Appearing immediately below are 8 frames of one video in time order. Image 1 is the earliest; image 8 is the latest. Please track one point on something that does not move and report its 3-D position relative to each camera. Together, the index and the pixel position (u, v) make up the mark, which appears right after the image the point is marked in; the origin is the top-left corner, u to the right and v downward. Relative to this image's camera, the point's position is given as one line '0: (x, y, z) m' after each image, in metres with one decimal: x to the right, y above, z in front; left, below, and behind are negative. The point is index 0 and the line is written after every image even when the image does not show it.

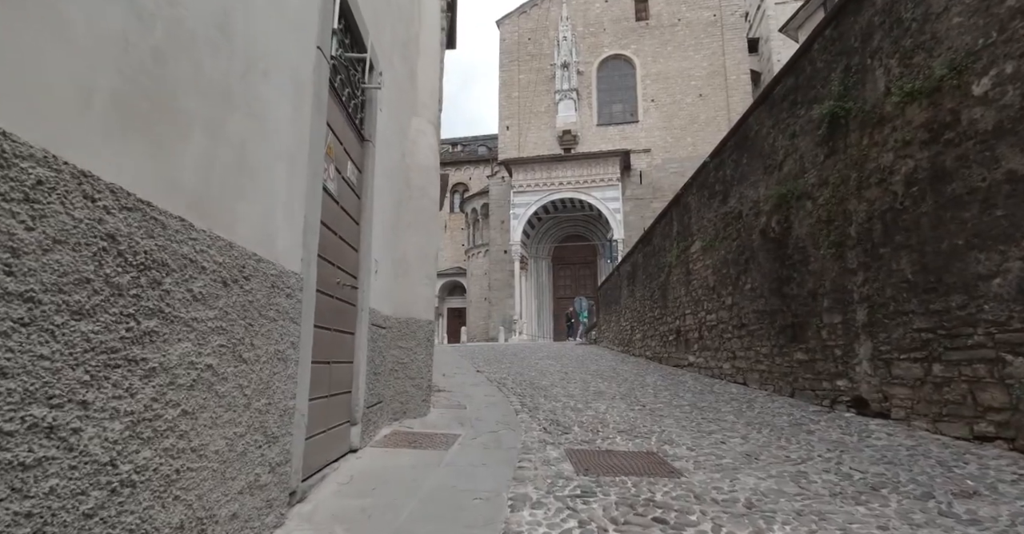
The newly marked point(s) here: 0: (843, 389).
0: (+3.4, -1.2, +5.2) m
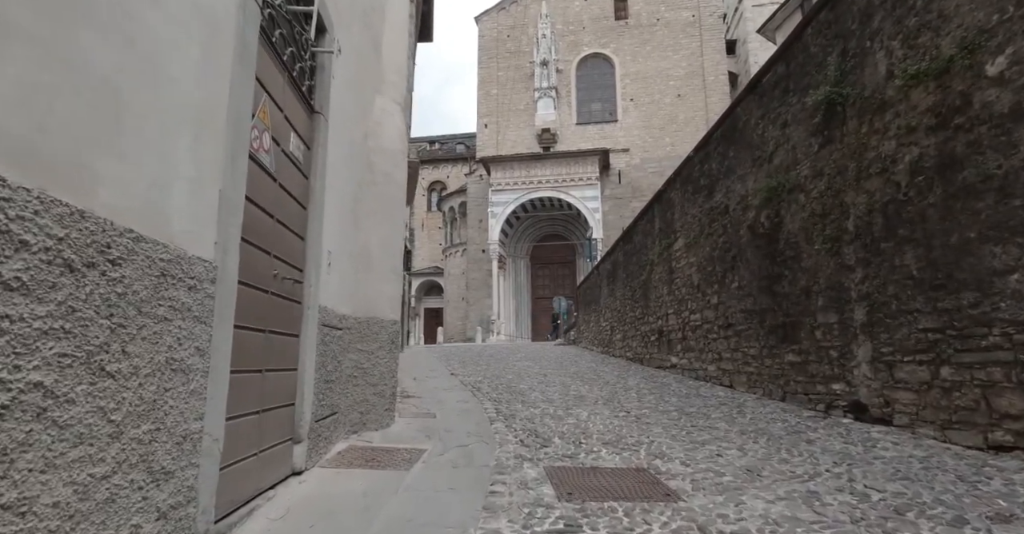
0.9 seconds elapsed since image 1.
0: (+3.1, -1.2, +4.8) m
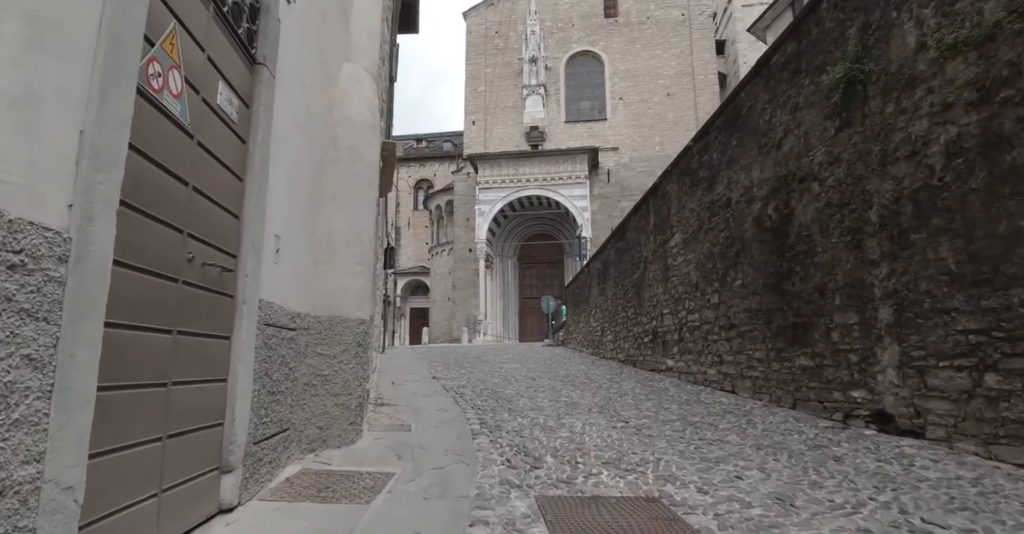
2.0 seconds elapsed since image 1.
0: (+3.0, -1.1, +4.4) m
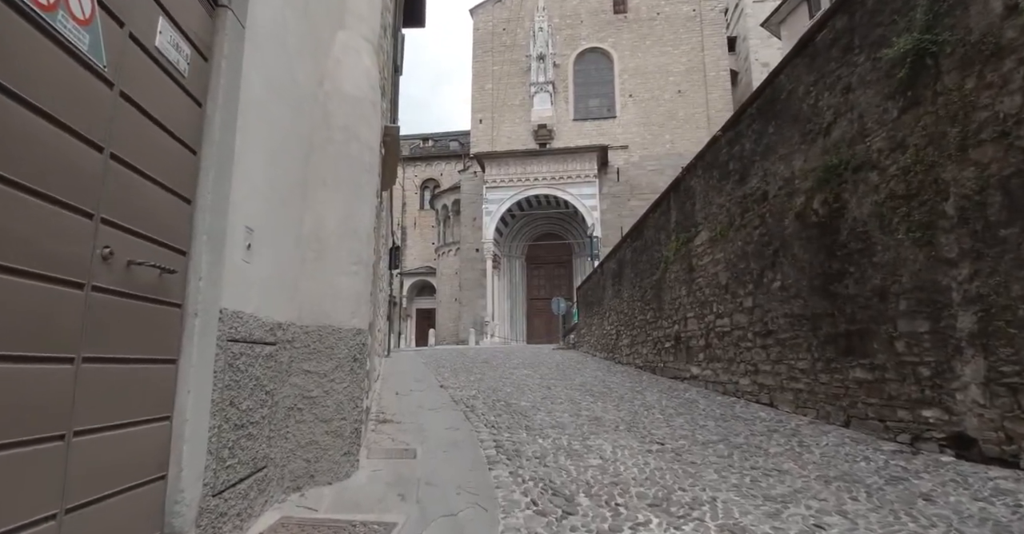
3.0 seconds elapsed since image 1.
0: (+3.1, -1.1, +3.8) m
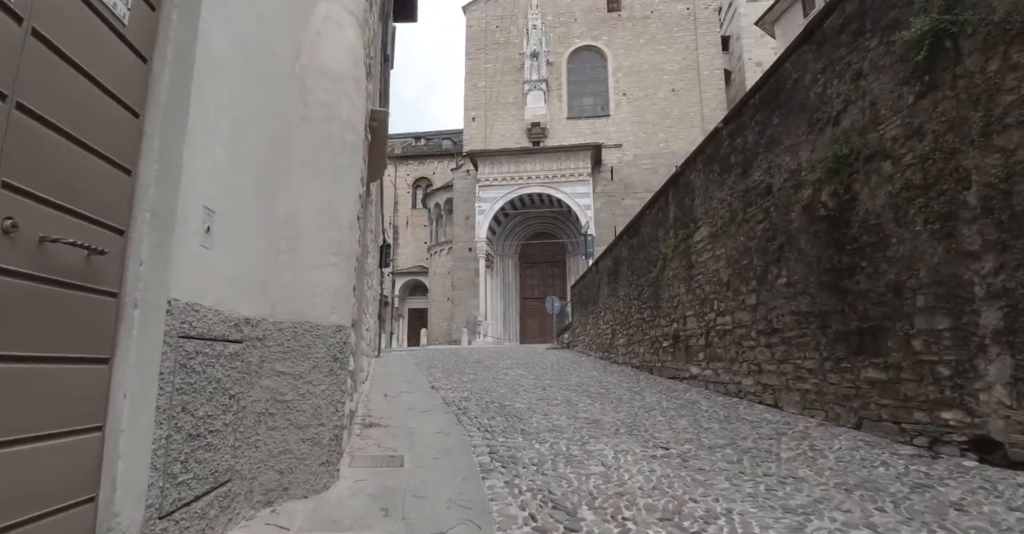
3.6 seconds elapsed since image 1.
0: (+3.1, -1.1, +3.6) m
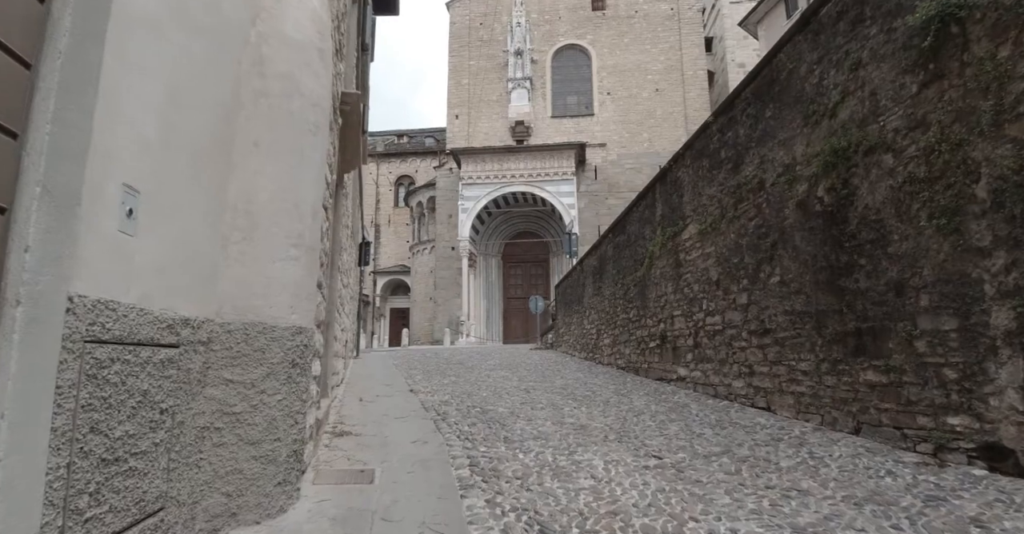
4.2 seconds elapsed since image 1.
0: (+3.0, -1.1, +3.4) m
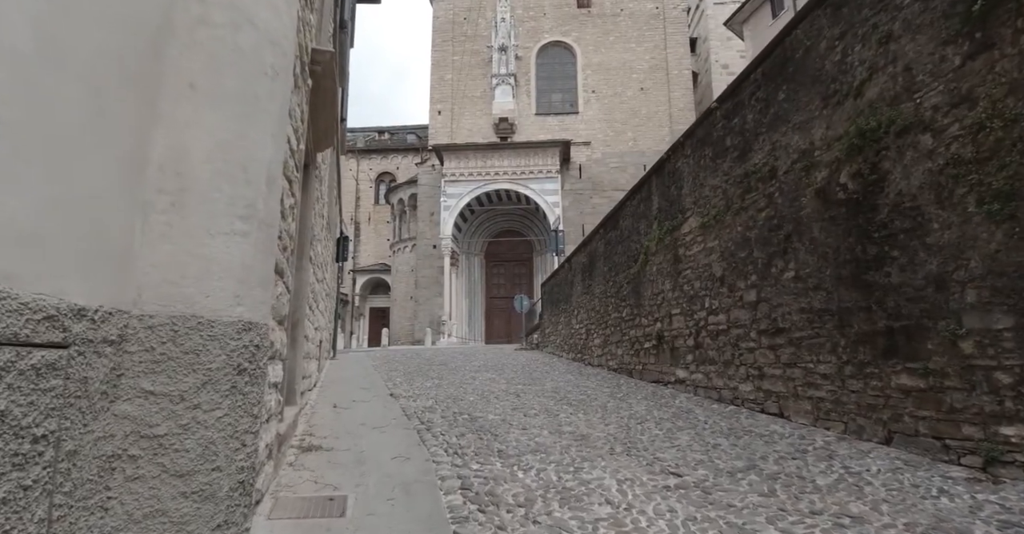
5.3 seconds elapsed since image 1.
0: (+3.0, -1.0, +3.0) m
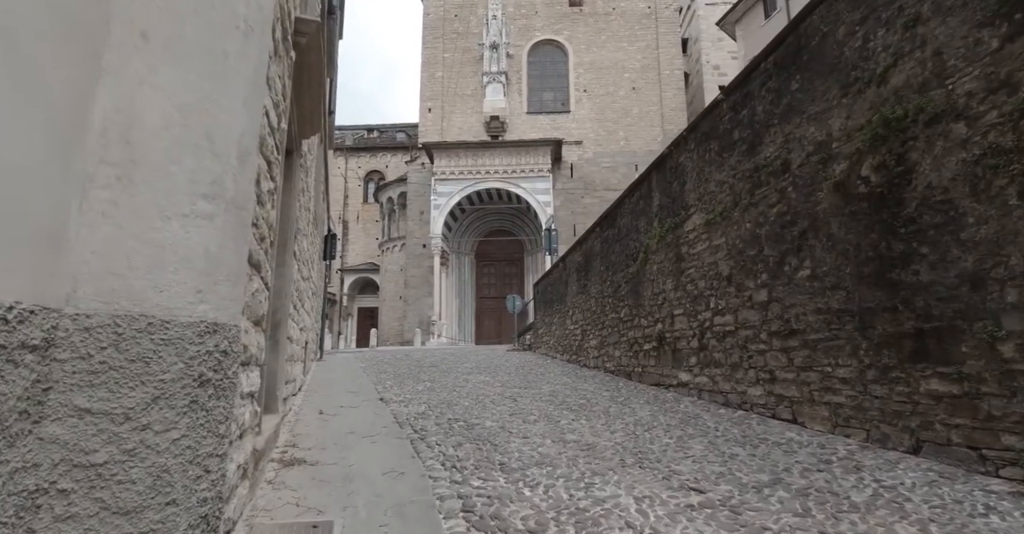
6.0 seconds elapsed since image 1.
0: (+3.0, -1.0, +2.8) m
